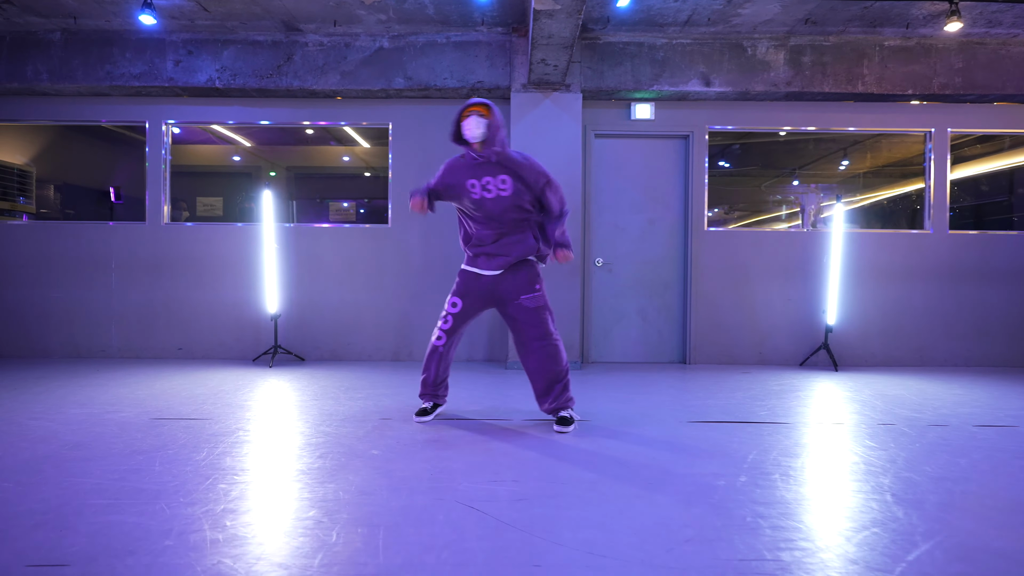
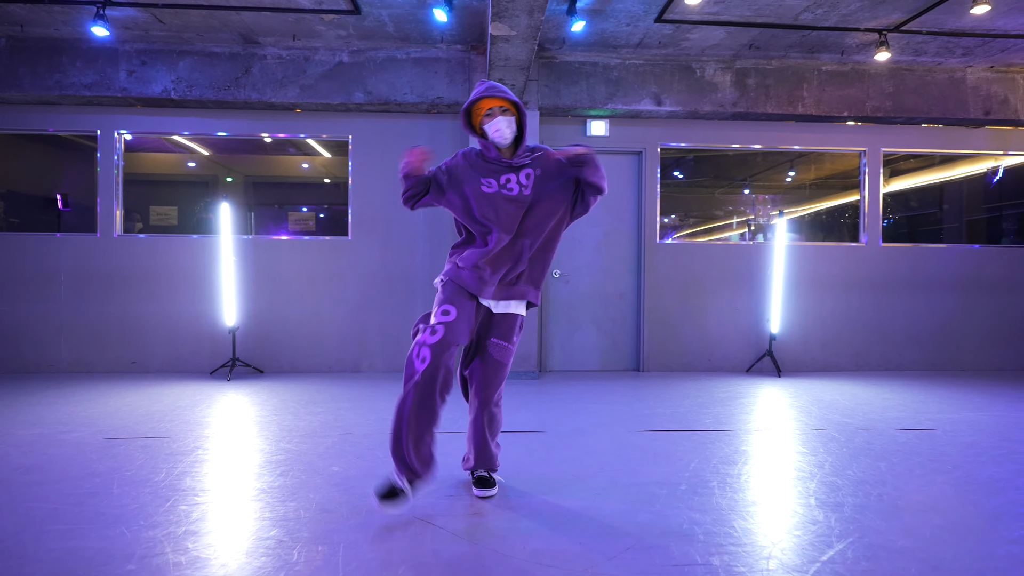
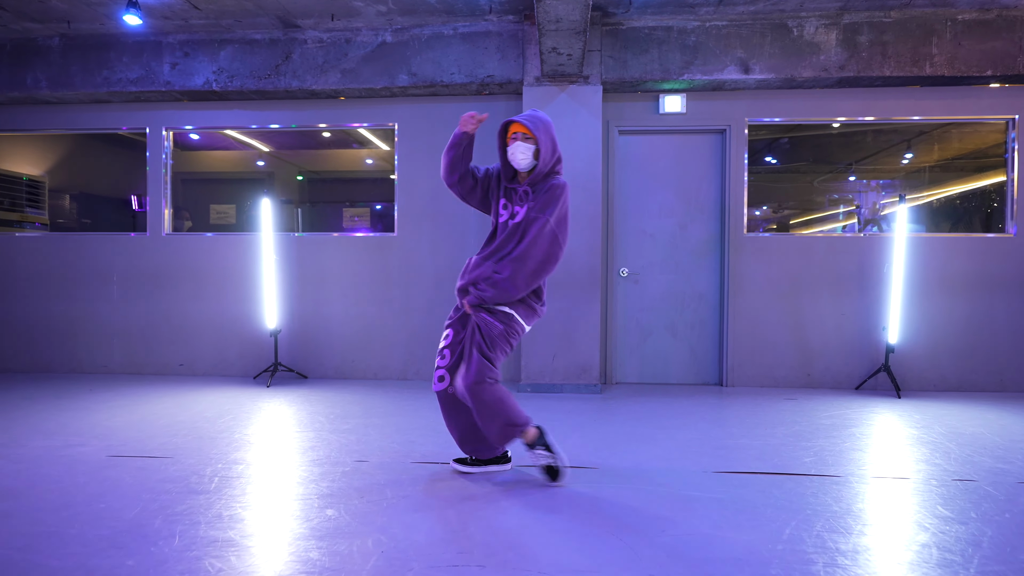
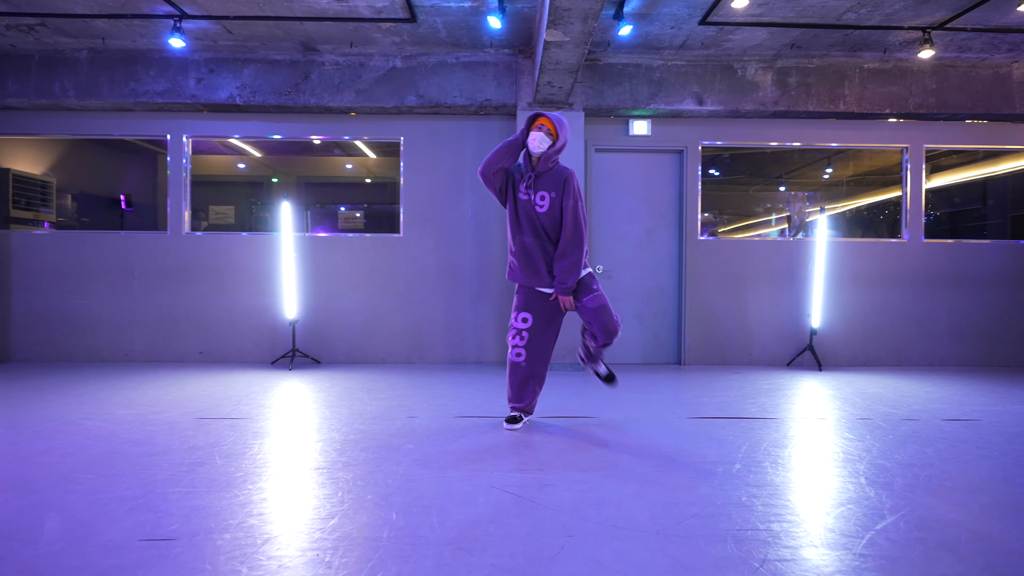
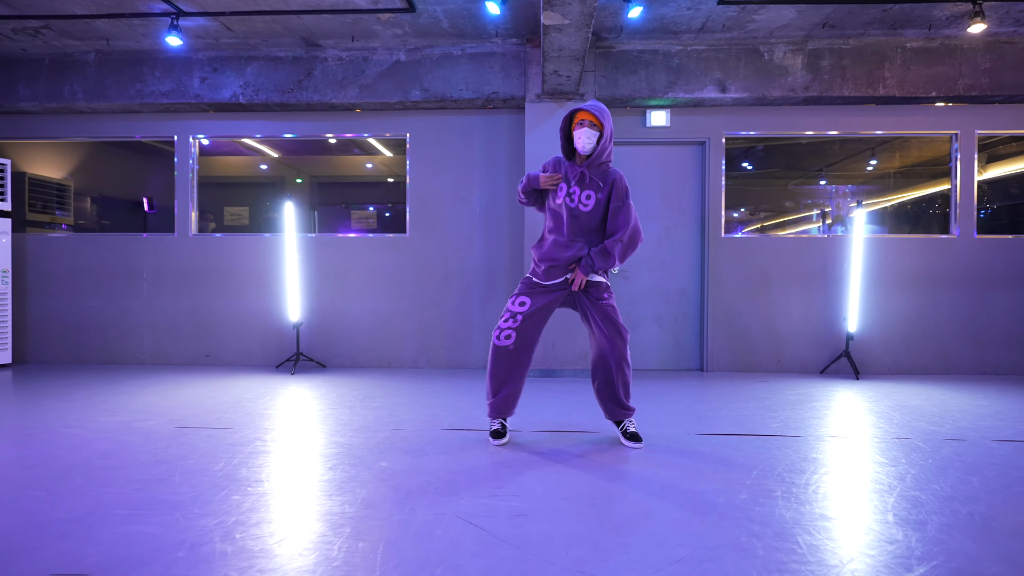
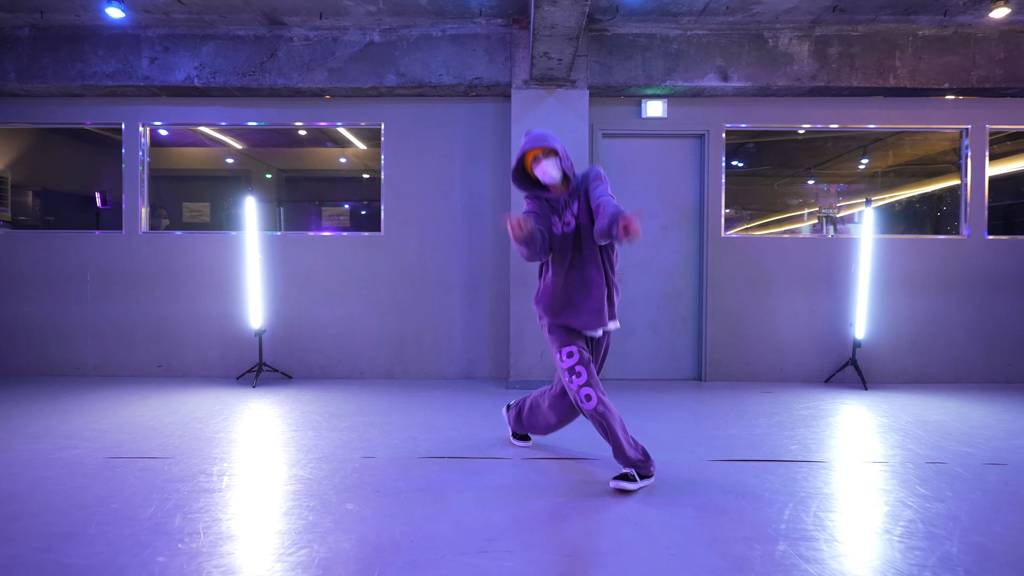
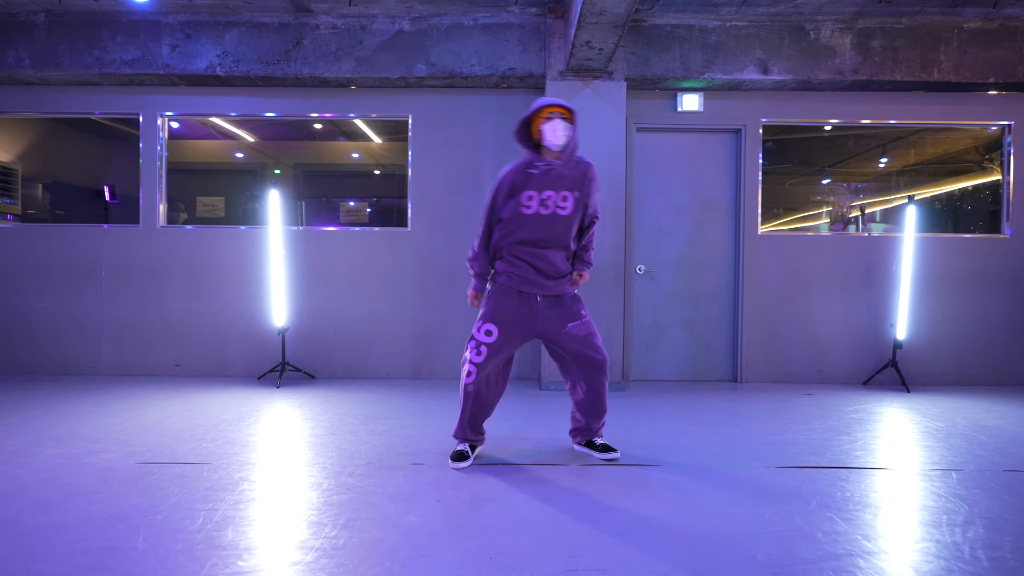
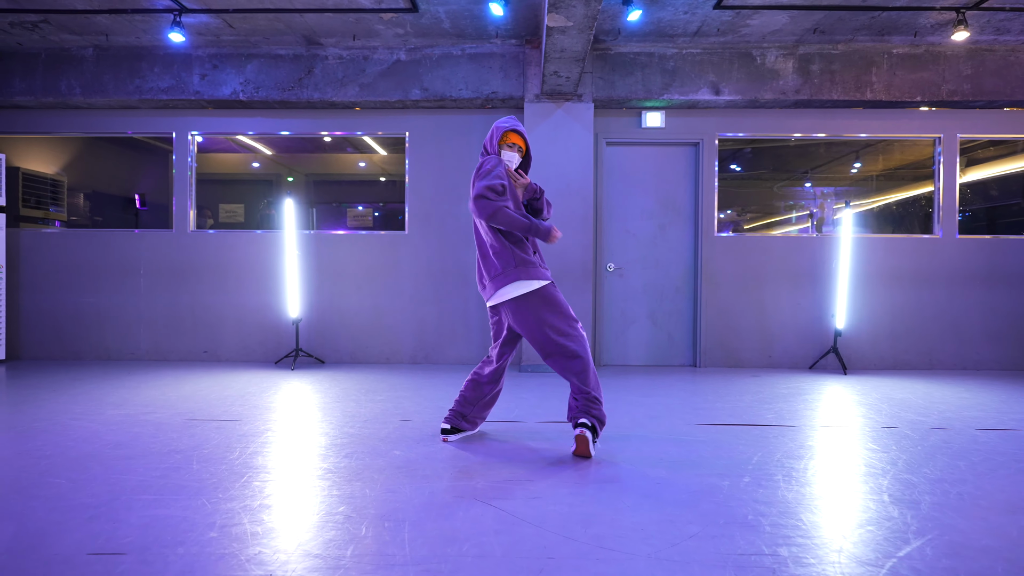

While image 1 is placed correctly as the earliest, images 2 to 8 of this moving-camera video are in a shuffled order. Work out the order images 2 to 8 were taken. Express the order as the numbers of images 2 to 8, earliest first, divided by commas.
7, 6, 2, 4, 5, 3, 8
